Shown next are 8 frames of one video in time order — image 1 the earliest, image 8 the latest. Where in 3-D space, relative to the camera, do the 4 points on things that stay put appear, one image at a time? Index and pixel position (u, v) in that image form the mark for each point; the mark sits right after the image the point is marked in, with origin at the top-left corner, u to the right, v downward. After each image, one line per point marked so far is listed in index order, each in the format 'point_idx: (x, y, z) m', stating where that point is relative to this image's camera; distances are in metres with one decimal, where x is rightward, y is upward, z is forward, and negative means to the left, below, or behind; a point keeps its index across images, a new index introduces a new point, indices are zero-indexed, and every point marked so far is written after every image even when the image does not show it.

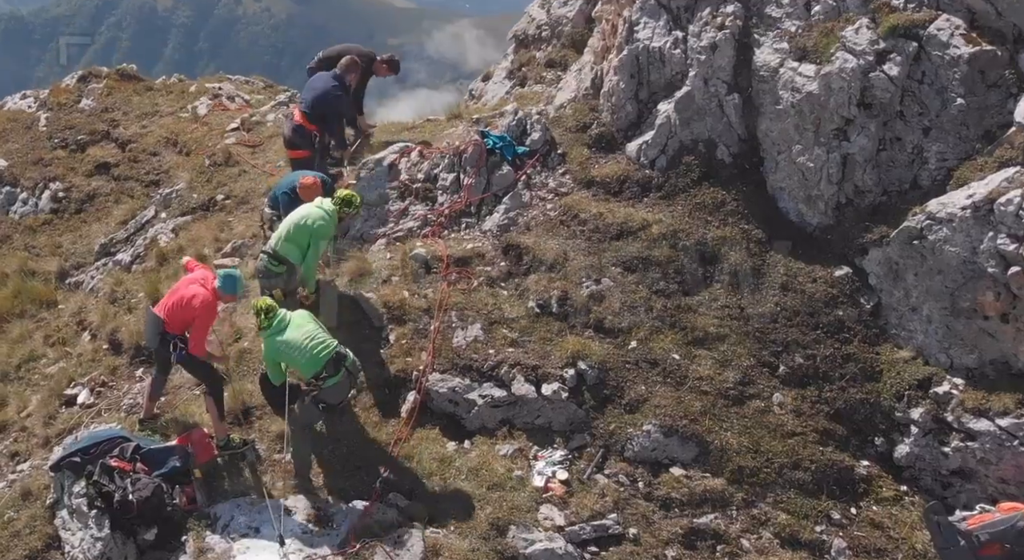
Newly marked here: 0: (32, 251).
0: (-8.7, +0.5, +17.3) m
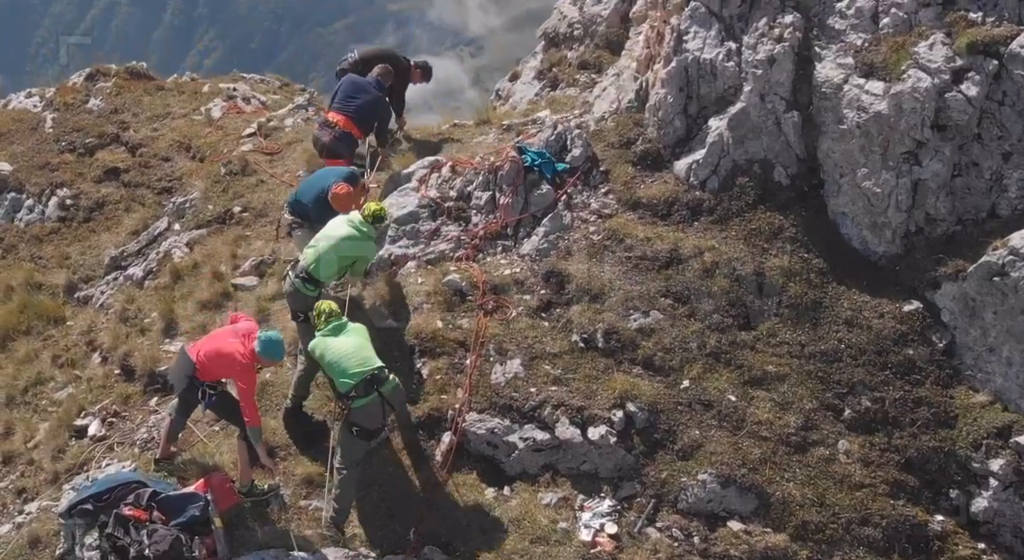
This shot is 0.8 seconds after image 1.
0: (-8.2, +0.3, +16.5) m
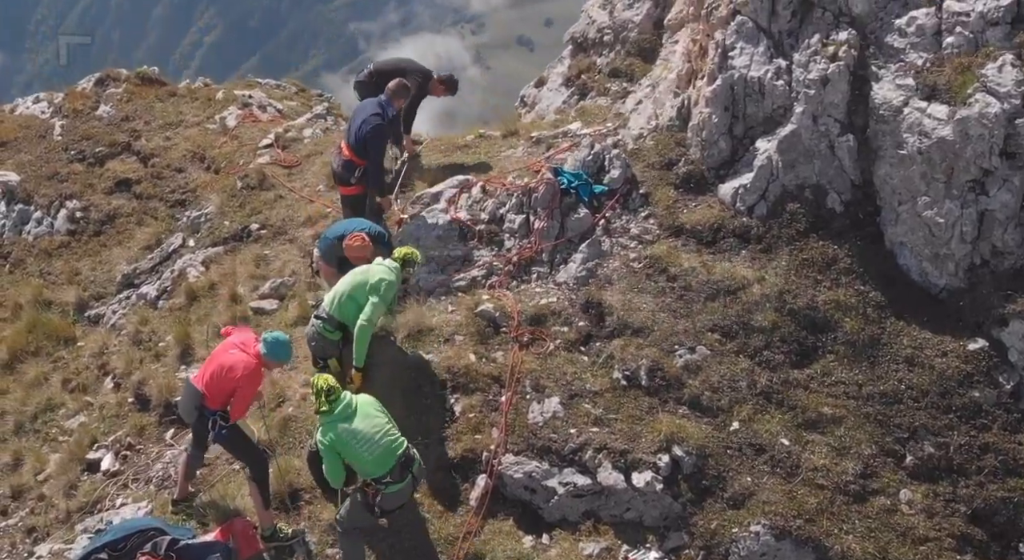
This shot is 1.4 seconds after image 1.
0: (-7.7, 0.0, +15.9) m
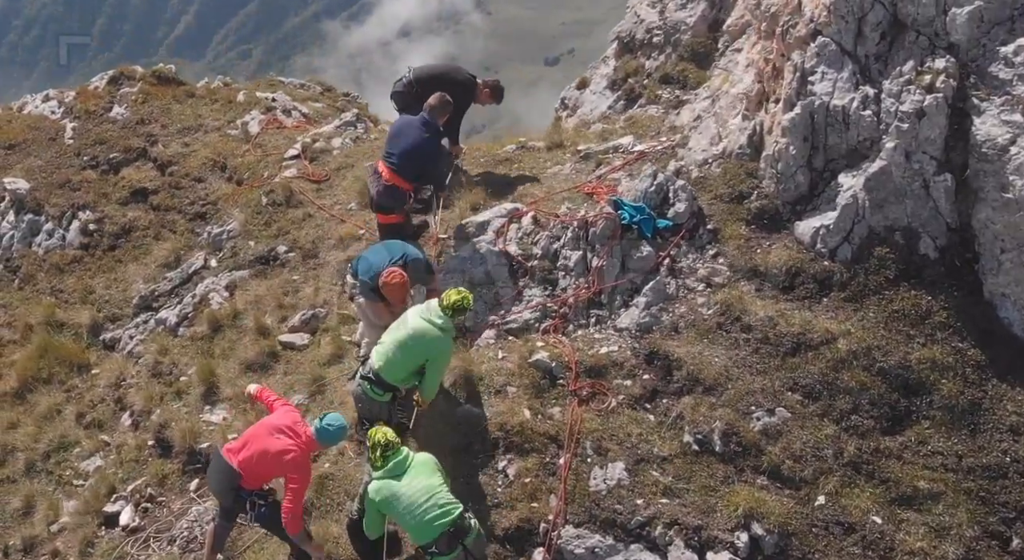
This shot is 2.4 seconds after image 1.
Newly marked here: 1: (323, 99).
0: (-7.0, -0.3, +14.9) m
1: (-3.6, +3.4, +18.0) m
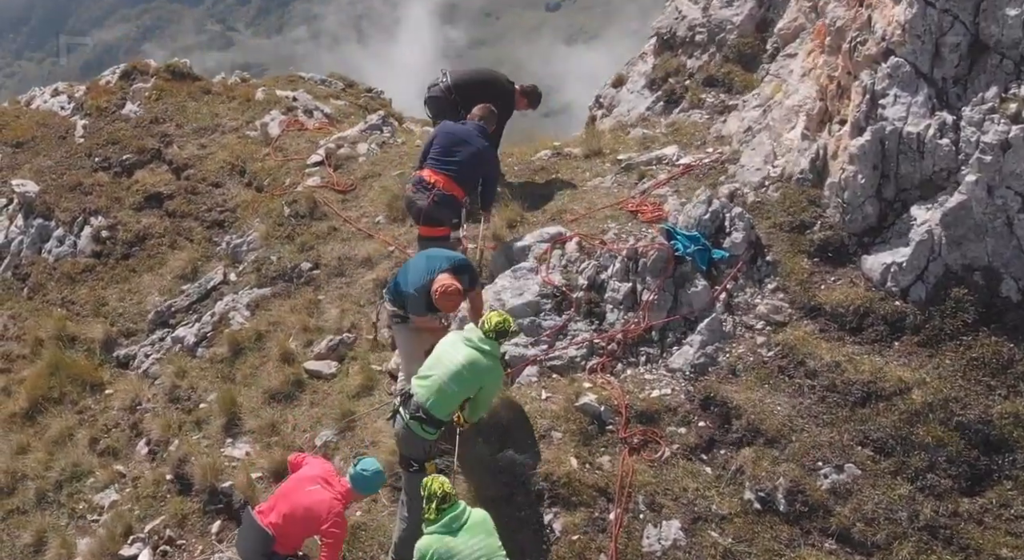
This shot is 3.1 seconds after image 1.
0: (-6.5, -0.4, +14.2) m
1: (-3.0, +3.3, +17.2) m
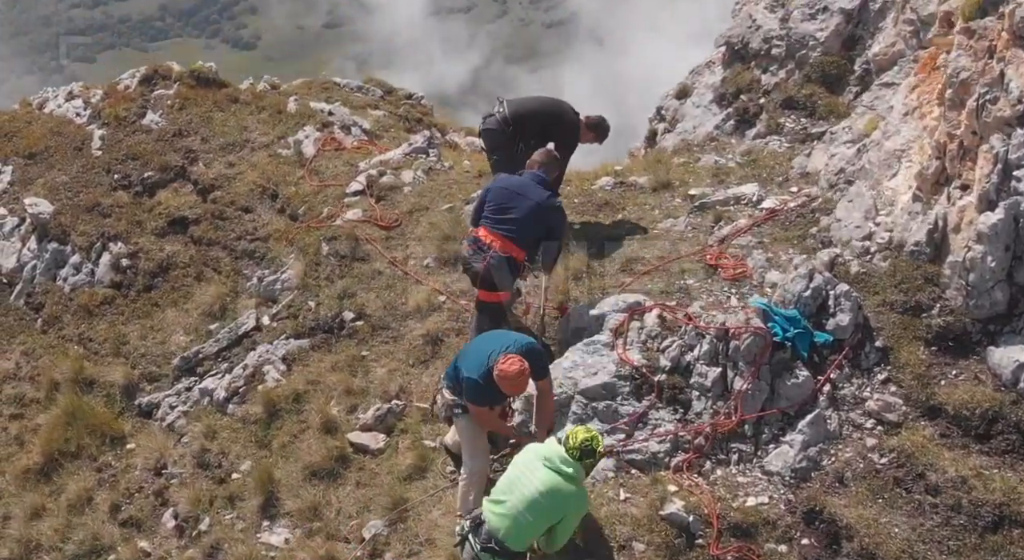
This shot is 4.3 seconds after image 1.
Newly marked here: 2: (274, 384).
0: (-5.8, -0.9, +13.0) m
1: (-2.1, +2.9, +15.8) m
2: (-2.9, -1.2, +11.5) m
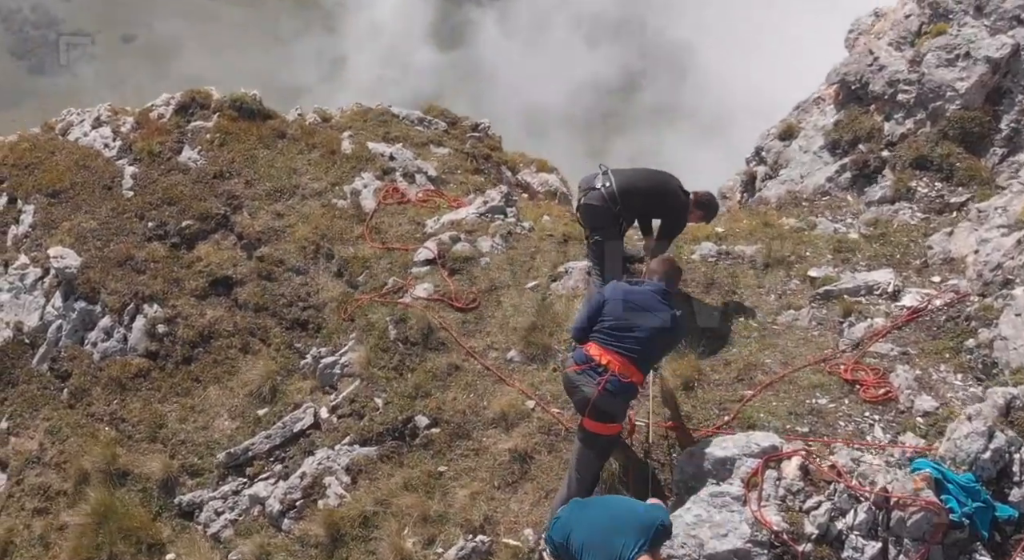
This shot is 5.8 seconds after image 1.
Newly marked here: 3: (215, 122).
0: (-4.7, -1.8, +11.6) m
1: (-1.0, +2.1, +14.1) m
2: (-1.8, -2.3, +10.0) m
3: (-4.3, +2.4, +13.9) m
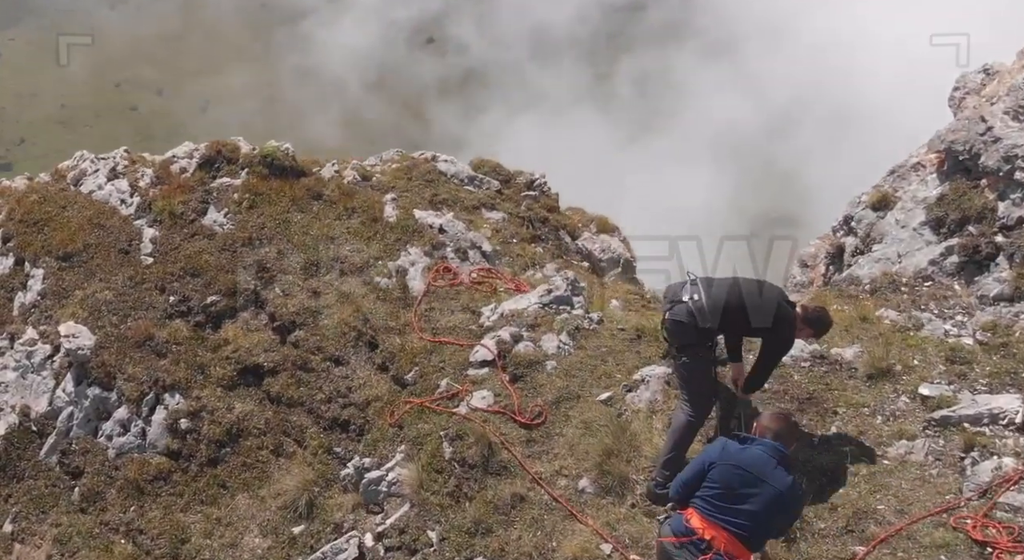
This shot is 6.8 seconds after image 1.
0: (-4.0, -2.9, +10.4) m
1: (-0.2, +1.1, +12.6) m
2: (-1.2, -3.5, +8.8) m
3: (-3.5, +1.5, +12.5) m
